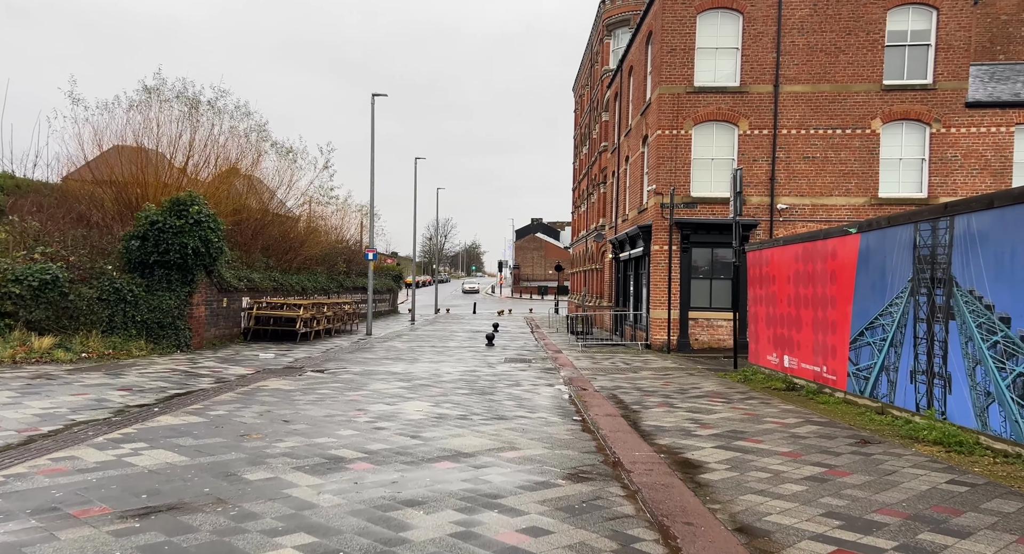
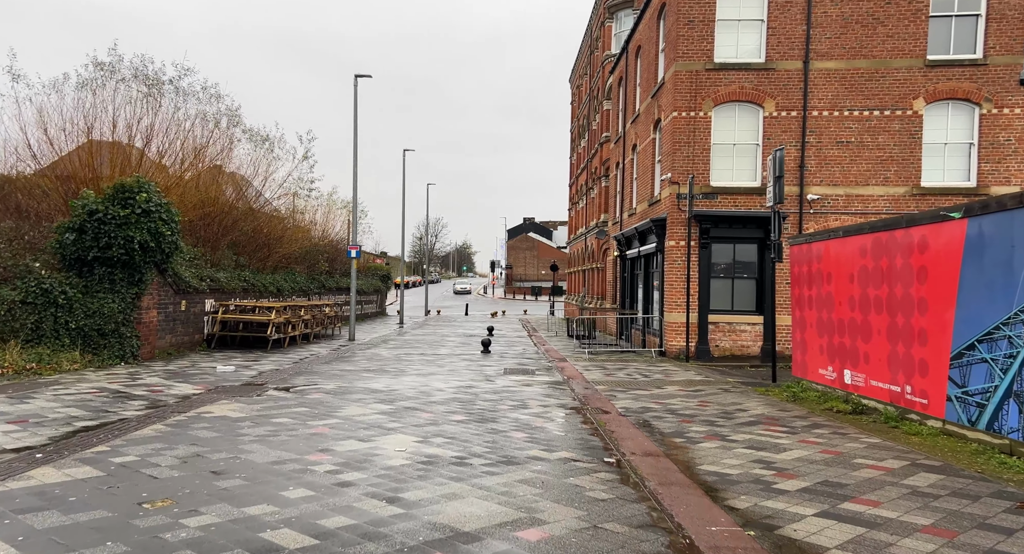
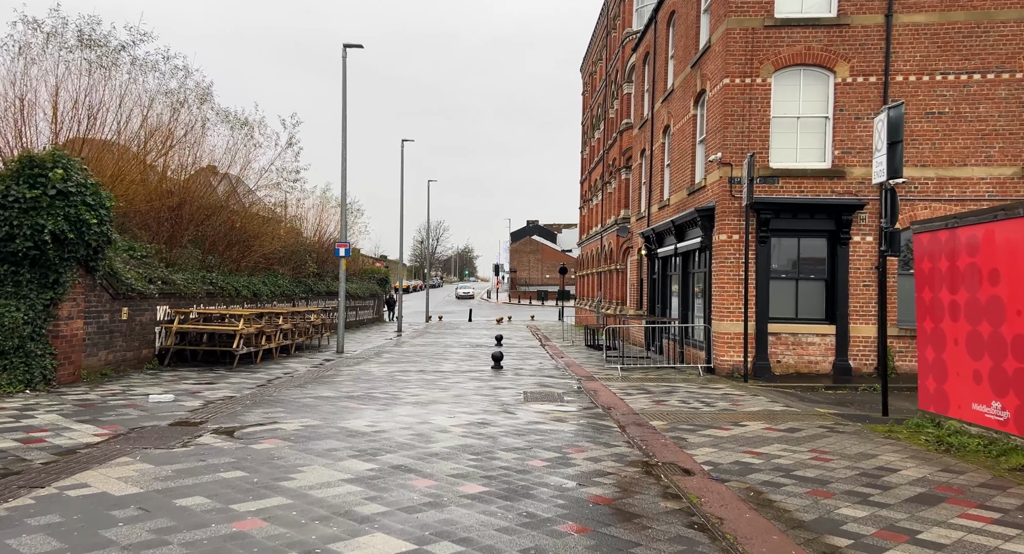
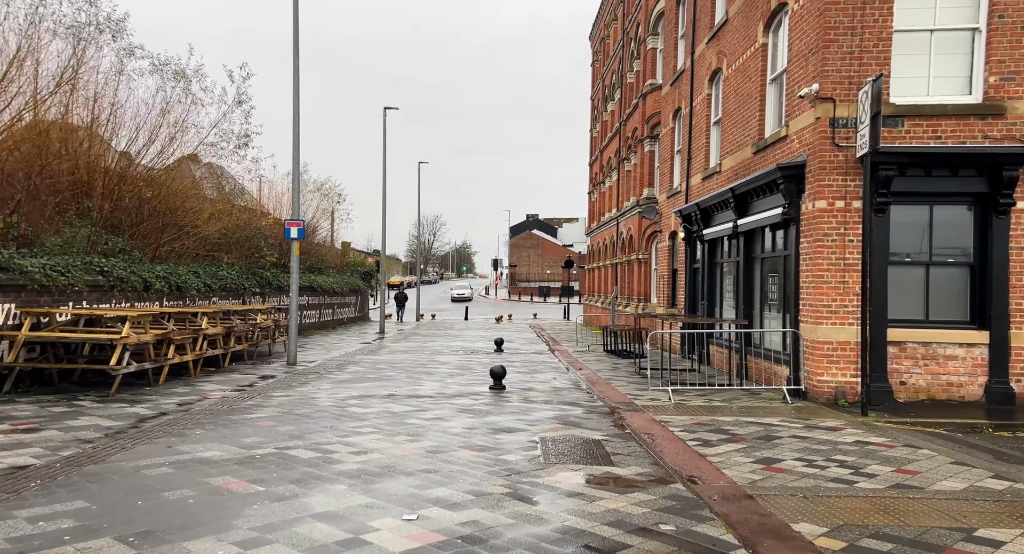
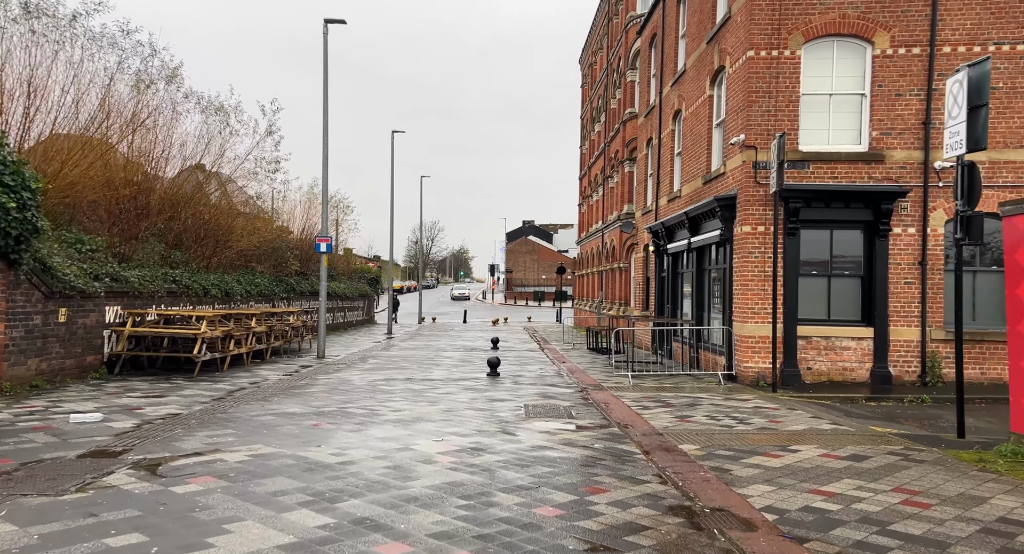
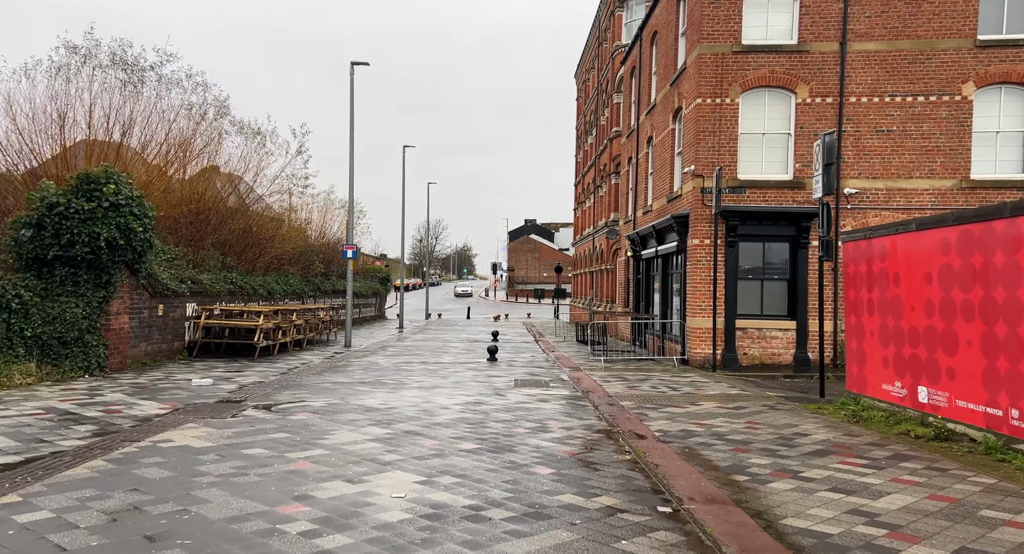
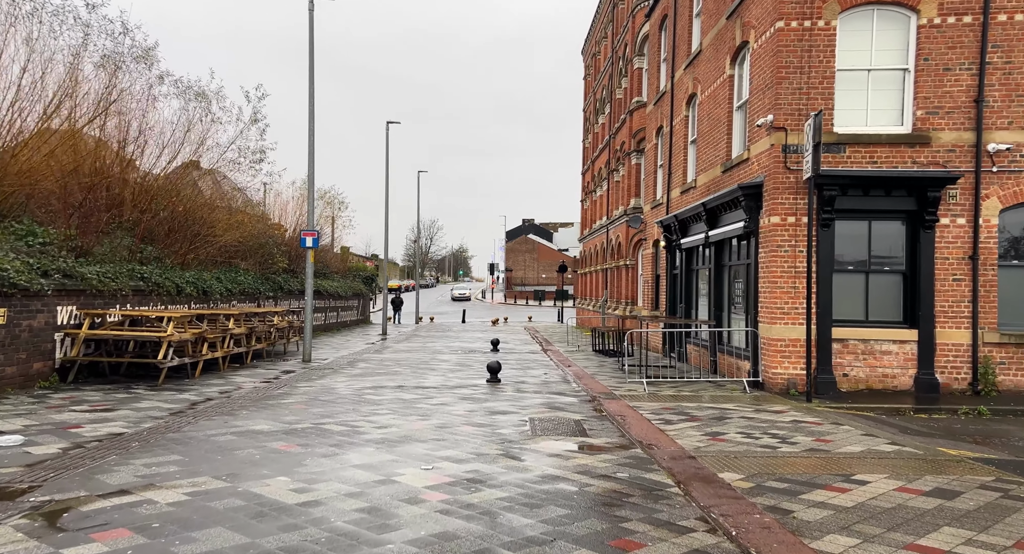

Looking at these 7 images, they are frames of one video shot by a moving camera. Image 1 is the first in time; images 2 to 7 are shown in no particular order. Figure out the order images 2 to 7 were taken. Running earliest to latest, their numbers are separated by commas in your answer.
2, 6, 3, 5, 7, 4
